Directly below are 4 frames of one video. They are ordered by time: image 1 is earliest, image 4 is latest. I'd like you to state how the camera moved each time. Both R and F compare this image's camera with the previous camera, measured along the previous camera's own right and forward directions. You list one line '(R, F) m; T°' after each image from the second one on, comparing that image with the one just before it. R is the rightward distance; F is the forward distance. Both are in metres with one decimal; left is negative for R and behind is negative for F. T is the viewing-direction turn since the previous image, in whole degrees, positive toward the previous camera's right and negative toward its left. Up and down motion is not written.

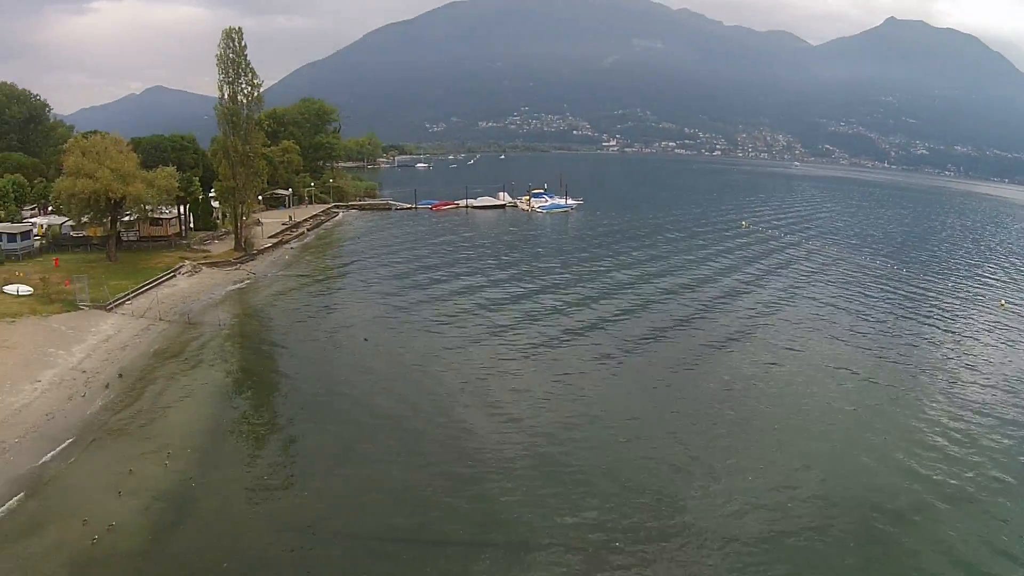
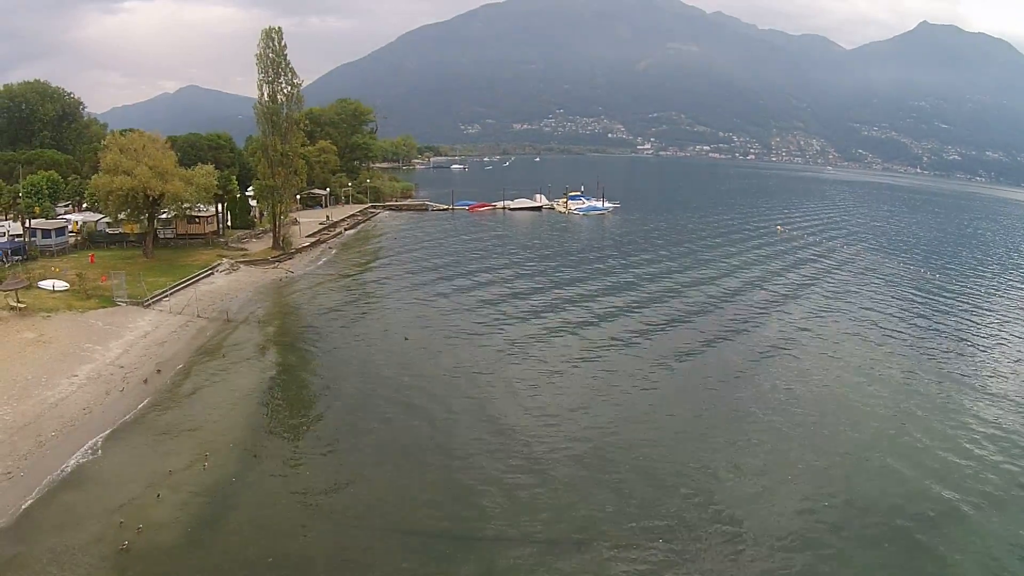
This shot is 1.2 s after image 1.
(-0.3, +0.5) m; -3°
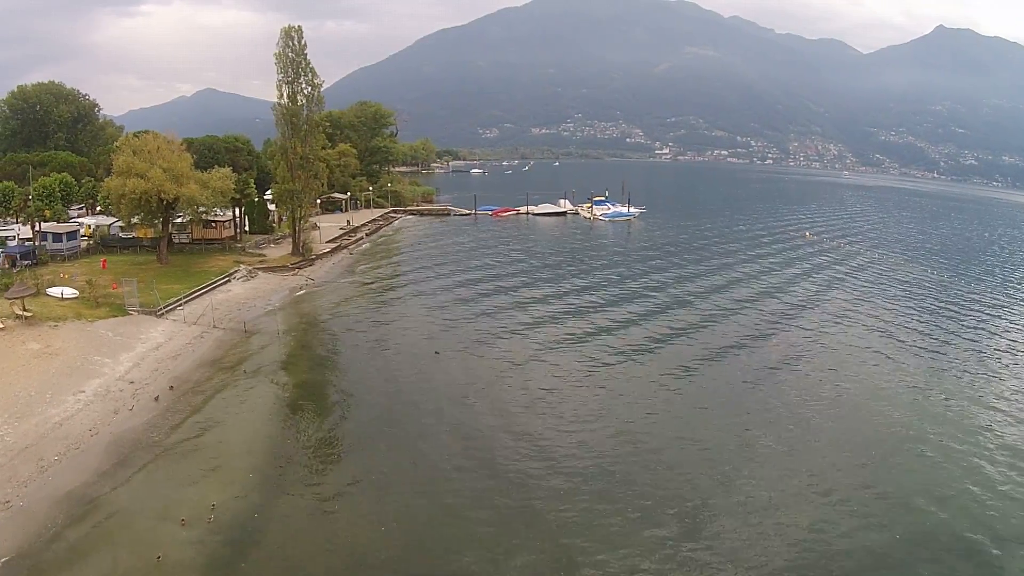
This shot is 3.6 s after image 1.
(-0.6, +1.3) m; -1°
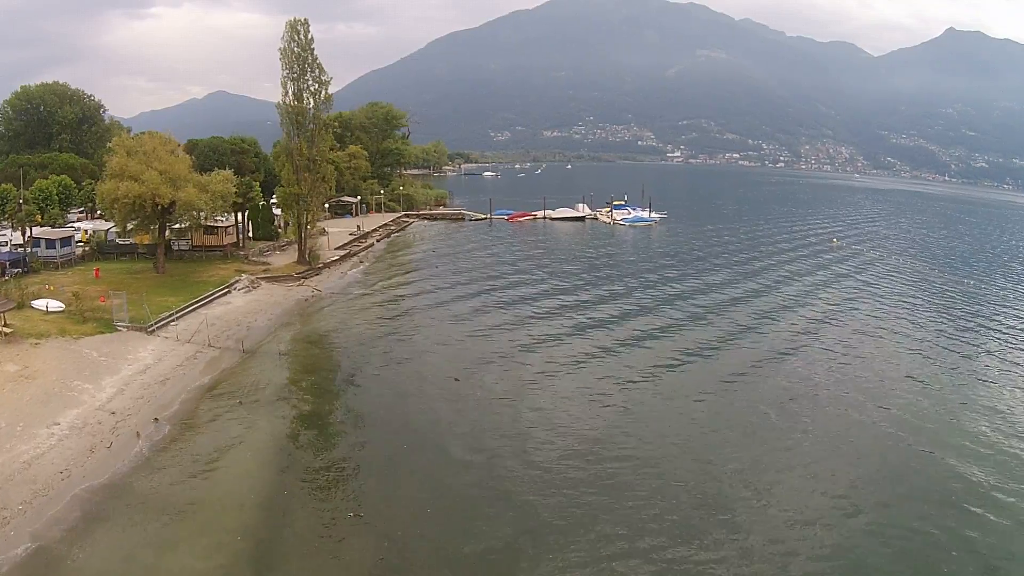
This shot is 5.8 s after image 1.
(-0.5, +1.8) m; -1°
